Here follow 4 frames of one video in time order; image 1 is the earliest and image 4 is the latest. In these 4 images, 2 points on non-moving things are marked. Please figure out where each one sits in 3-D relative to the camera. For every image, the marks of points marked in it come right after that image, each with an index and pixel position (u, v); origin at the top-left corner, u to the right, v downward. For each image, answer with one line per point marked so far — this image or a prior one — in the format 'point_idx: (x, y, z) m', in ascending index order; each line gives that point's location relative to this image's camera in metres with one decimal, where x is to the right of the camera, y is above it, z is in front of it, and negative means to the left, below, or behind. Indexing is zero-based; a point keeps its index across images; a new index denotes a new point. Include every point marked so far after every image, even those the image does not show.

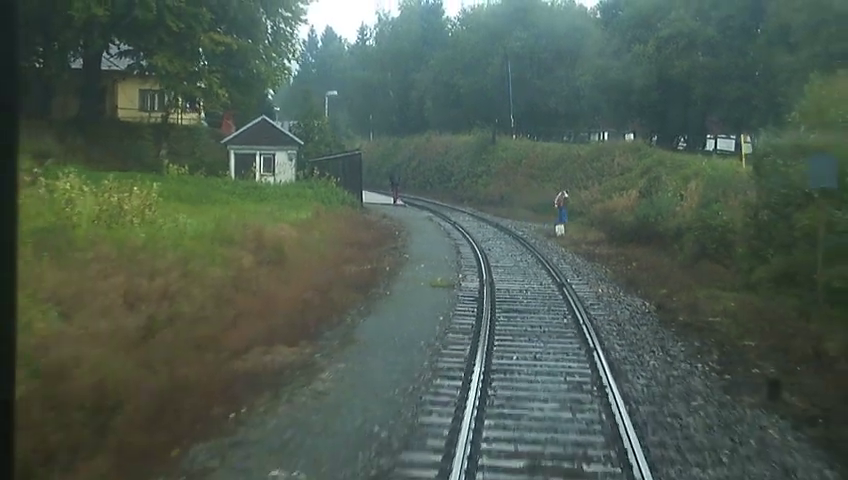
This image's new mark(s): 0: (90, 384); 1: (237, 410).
0: (-2.3, -1.0, +8.7) m
1: (-1.4, -1.3, +9.0) m
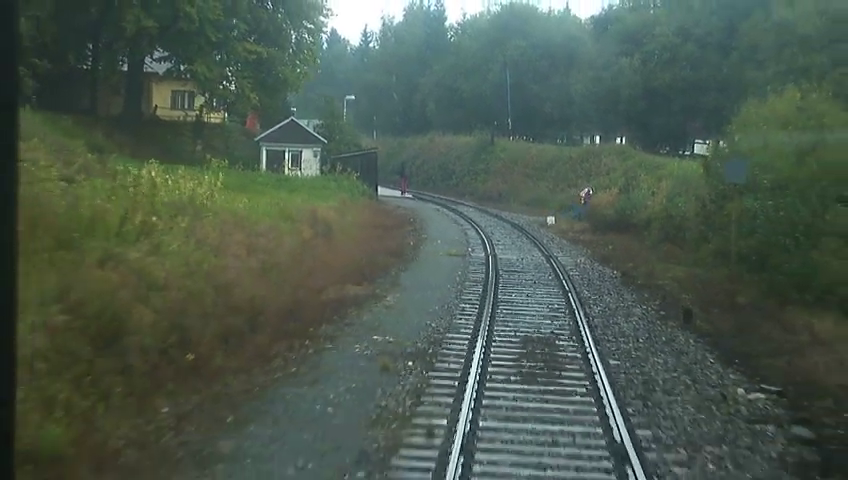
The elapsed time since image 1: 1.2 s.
0: (-1.9, -0.6, +13.7) m
1: (-1.0, -0.9, +14.0) m
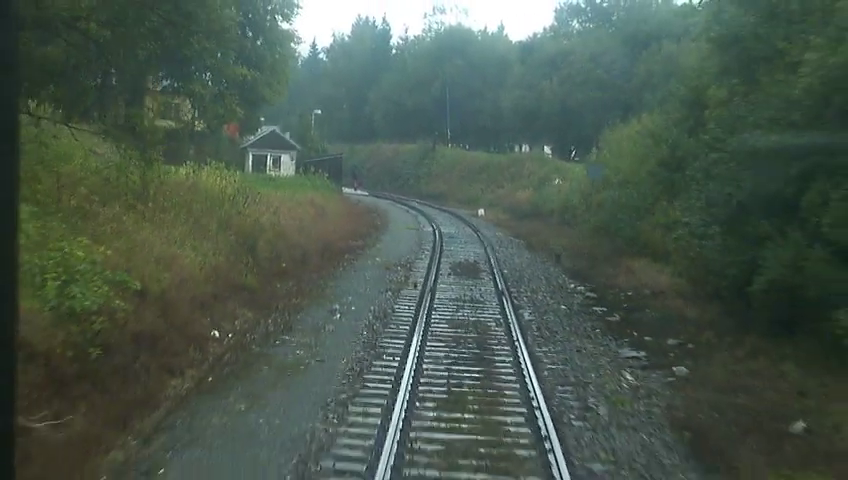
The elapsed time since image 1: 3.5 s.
0: (-2.4, 0.0, +23.5) m
1: (-1.5, -0.3, +24.0) m
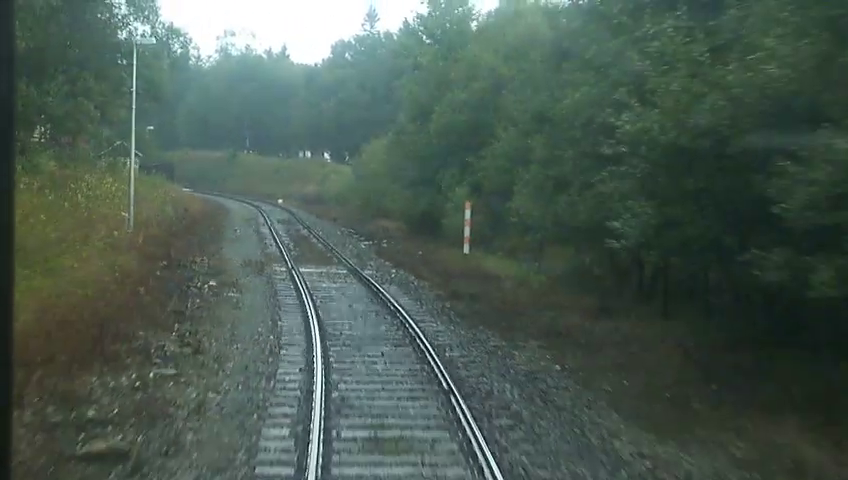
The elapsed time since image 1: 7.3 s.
0: (-8.0, +1.1, +41.3) m
1: (-7.2, +0.8, +41.9) m
